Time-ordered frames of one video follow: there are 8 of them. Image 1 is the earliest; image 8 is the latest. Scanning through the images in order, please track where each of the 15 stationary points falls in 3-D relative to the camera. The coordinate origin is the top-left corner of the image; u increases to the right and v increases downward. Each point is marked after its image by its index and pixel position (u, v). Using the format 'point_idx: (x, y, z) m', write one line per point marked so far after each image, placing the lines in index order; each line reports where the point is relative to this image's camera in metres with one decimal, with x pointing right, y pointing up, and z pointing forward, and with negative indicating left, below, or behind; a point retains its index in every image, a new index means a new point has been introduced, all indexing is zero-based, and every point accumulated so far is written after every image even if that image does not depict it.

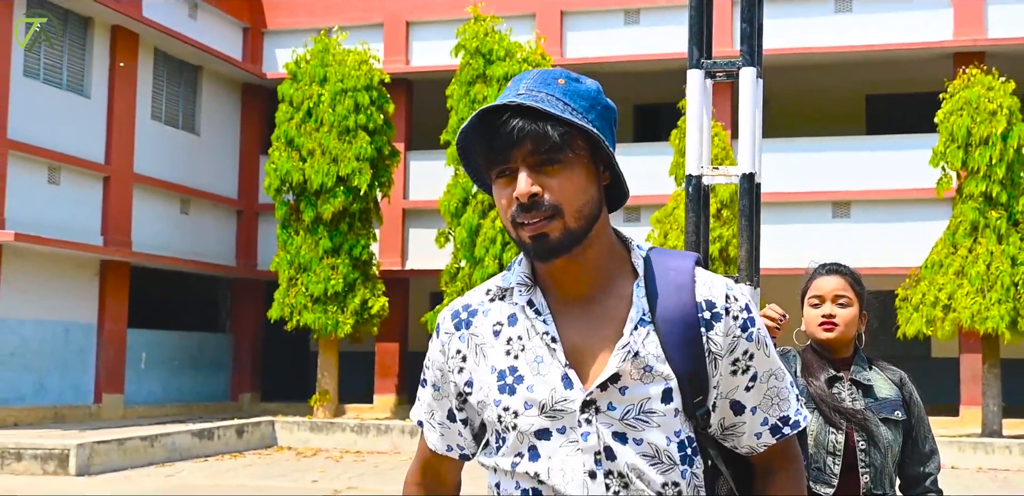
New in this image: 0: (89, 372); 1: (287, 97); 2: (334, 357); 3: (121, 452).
0: (-6.0, -1.8, +16.0) m
1: (-3.4, +2.3, +17.2) m
2: (-2.8, -1.7, +17.4) m
3: (-4.4, -2.3, +12.7) m
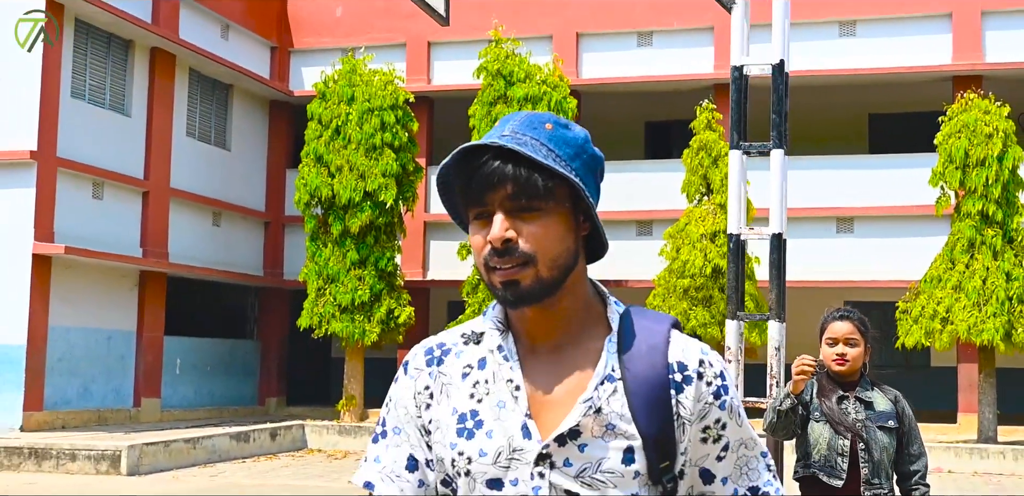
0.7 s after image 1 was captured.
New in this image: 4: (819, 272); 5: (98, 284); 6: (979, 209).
0: (-5.7, -1.9, +16.8) m
1: (-3.1, +2.1, +18.0) m
2: (-2.5, -1.9, +18.2) m
3: (-4.2, -2.5, +13.5) m
4: (+5.0, -0.4, +18.0) m
5: (-5.9, -0.5, +16.1) m
6: (+6.3, +0.5, +15.0) m
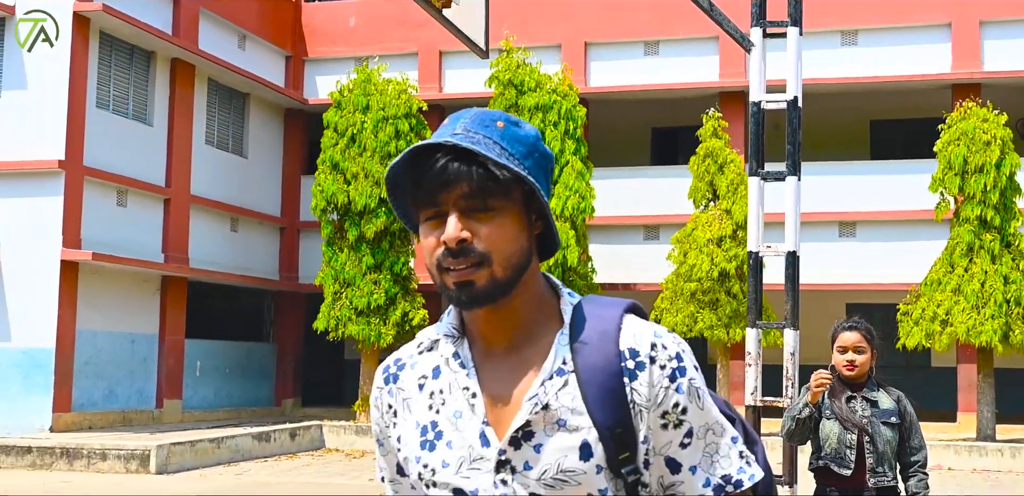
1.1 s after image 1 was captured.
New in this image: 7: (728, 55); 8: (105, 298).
0: (-5.6, -2.0, +17.2) m
1: (-3.0, +2.0, +18.5) m
2: (-2.3, -2.0, +18.7) m
3: (-4.0, -2.6, +14.0) m
4: (+5.1, -0.5, +18.5) m
5: (-5.8, -0.6, +16.5) m
6: (+6.4, +0.5, +15.5) m
7: (+3.6, +3.3, +18.8) m
8: (-5.9, -0.7, +16.2) m
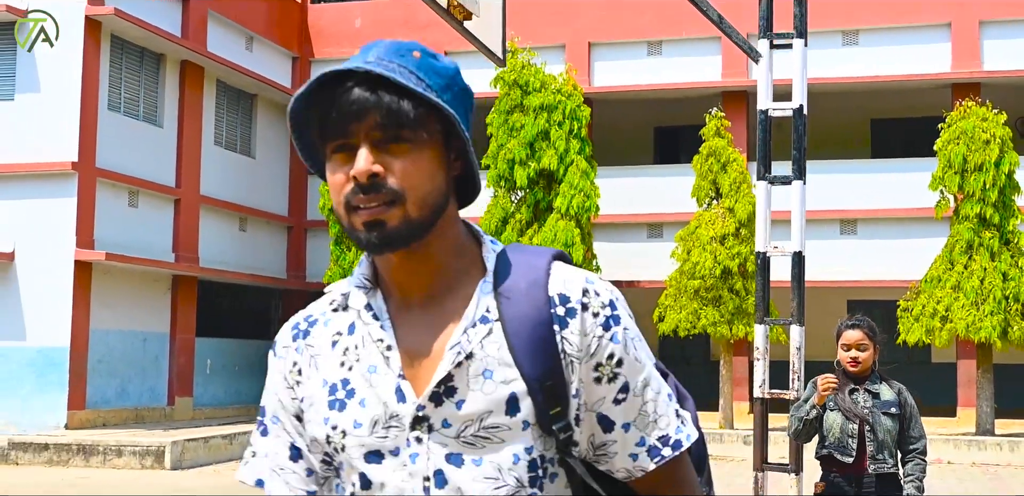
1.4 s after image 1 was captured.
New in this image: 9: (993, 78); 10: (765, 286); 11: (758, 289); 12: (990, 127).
0: (-5.5, -2.0, +17.5) m
1: (-2.9, +2.1, +18.7) m
2: (-2.2, -1.9, +18.9) m
3: (-3.9, -2.5, +14.2) m
4: (+5.2, -0.4, +18.7) m
5: (-5.7, -0.6, +16.8) m
6: (+6.5, +0.5, +15.7) m
7: (+3.7, +3.3, +19.1) m
8: (-5.8, -0.7, +16.4) m
9: (+7.6, +2.7, +17.7) m
10: (+1.1, -0.2, +4.9) m
11: (+1.1, -0.2, +4.9) m
12: (+6.6, +1.7, +15.5) m
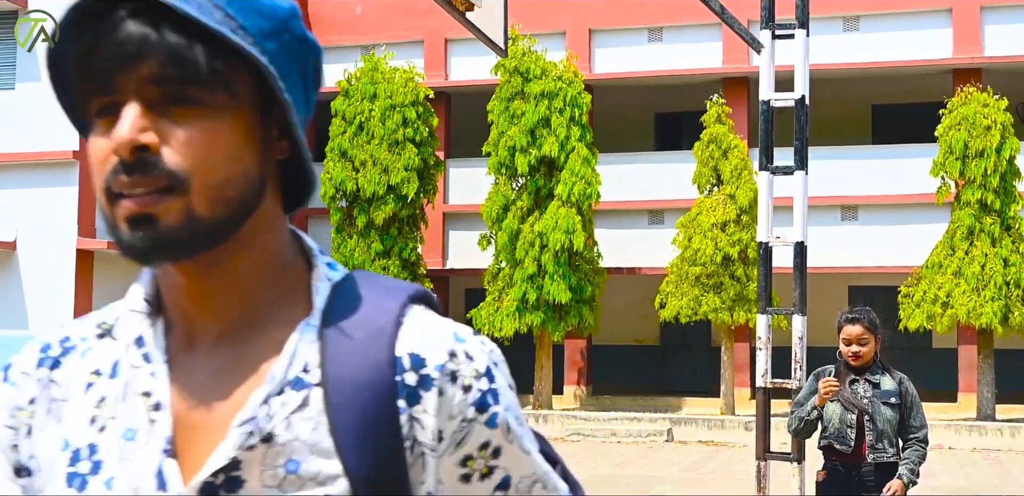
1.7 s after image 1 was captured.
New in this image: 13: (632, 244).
0: (-5.4, -1.8, +17.5) m
1: (-2.9, +2.3, +18.7) m
2: (-2.2, -1.7, +18.9) m
3: (-3.9, -2.4, +14.3) m
4: (+5.3, -0.2, +18.7) m
5: (-5.7, -0.4, +16.8) m
6: (+6.5, +0.7, +15.7) m
7: (+3.7, +3.5, +19.0) m
8: (-5.8, -0.6, +16.4) m
9: (+7.6, +2.9, +17.7) m
10: (+1.1, -0.1, +4.9) m
11: (+1.1, -0.1, +4.9) m
12: (+6.7, +1.9, +15.5) m
13: (+2.1, +0.1, +19.7) m
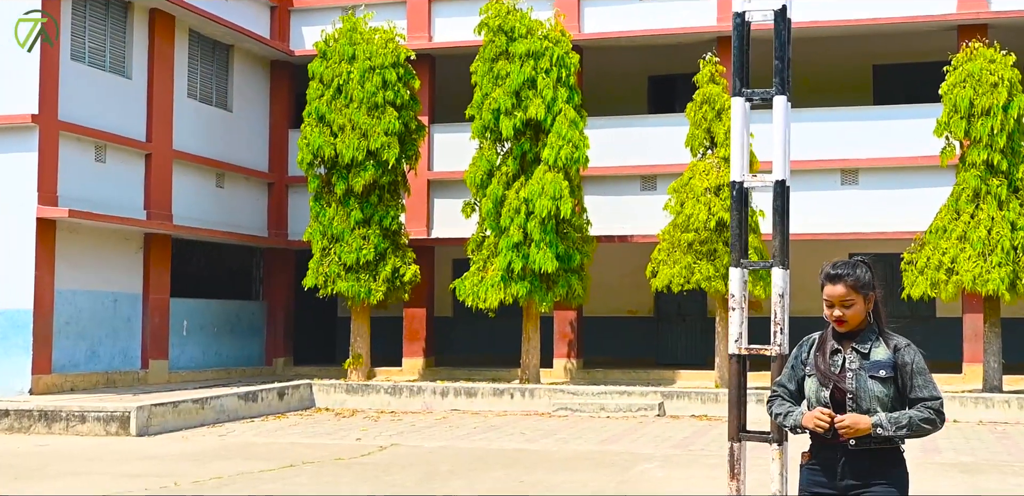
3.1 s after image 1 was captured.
0: (-5.7, -1.4, +16.8) m
1: (-3.1, +2.8, +17.9) m
2: (-2.4, -1.2, +18.2) m
3: (-4.1, -2.0, +13.6) m
4: (+5.0, +0.4, +18.0) m
5: (-5.9, 0.0, +16.1) m
6: (+6.3, +1.2, +14.9) m
7: (+3.5, +4.1, +18.2) m
8: (-6.0, -0.1, +15.7) m
9: (+7.4, +3.5, +16.9) m
10: (+0.9, +0.1, +4.2) m
11: (+0.8, +0.1, +4.1) m
12: (+6.4, +2.4, +14.7) m
13: (+1.9, +0.6, +19.0) m
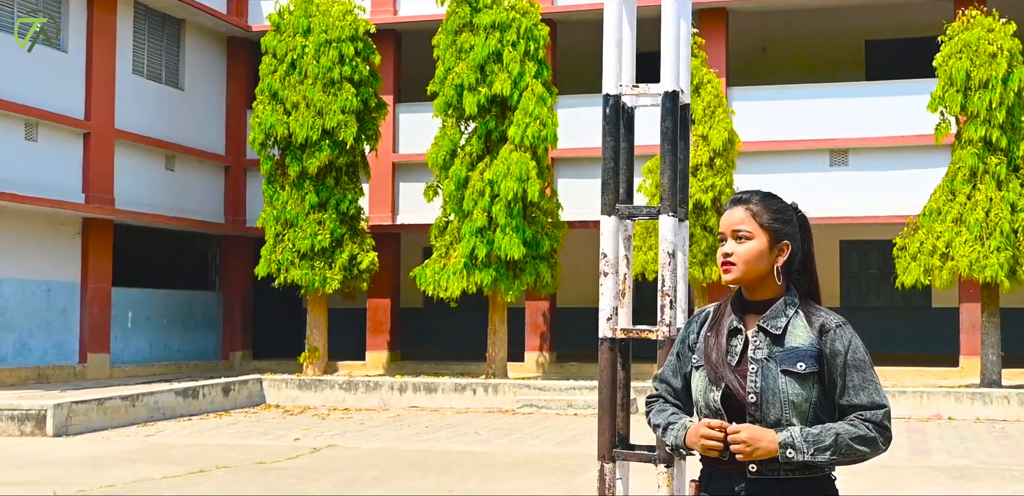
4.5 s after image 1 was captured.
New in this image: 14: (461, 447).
0: (-6.2, -1.2, +15.7) m
1: (-3.6, +3.0, +16.8) m
2: (-2.9, -1.0, +17.1) m
3: (-4.6, -1.8, +12.5) m
4: (+4.5, +0.6, +16.8) m
5: (-6.4, +0.2, +15.0) m
6: (+5.8, +1.4, +13.8) m
7: (+2.9, +4.3, +17.0) m
8: (-6.5, +0.1, +14.6) m
9: (+6.9, +3.7, +15.7) m
10: (+0.3, +0.2, +3.0) m
11: (+0.3, +0.2, +3.0) m
12: (+5.9, +2.6, +13.6) m
13: (+1.4, +0.8, +17.8) m
14: (-0.5, -2.0, +11.2) m
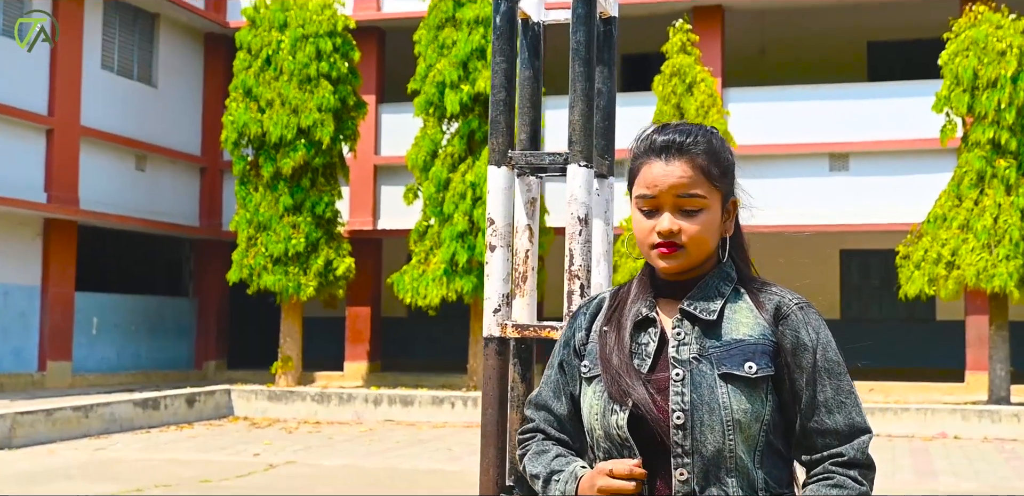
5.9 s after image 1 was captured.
0: (-6.4, -1.2, +15.0) m
1: (-3.8, +2.9, +16.0) m
2: (-3.1, -1.1, +16.3) m
3: (-4.8, -1.8, +11.7) m
4: (+4.3, +0.5, +16.1) m
5: (-6.6, +0.2, +14.2) m
6: (+5.6, +1.3, +13.0) m
7: (+2.8, +4.2, +16.3) m
8: (-6.7, +0.1, +13.8) m
9: (+6.7, +3.6, +15.0) m
10: (+0.1, +0.3, +2.3) m
11: (0.0, +0.3, +2.3) m
12: (+5.7, +2.5, +12.8) m
13: (+1.2, +0.7, +17.1) m
14: (-0.8, -2.0, +10.4) m
